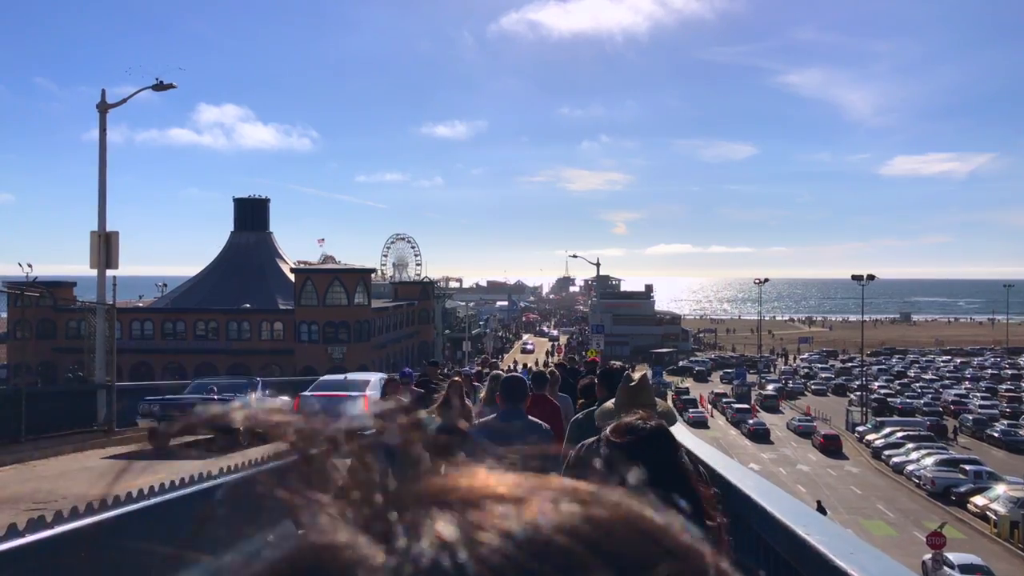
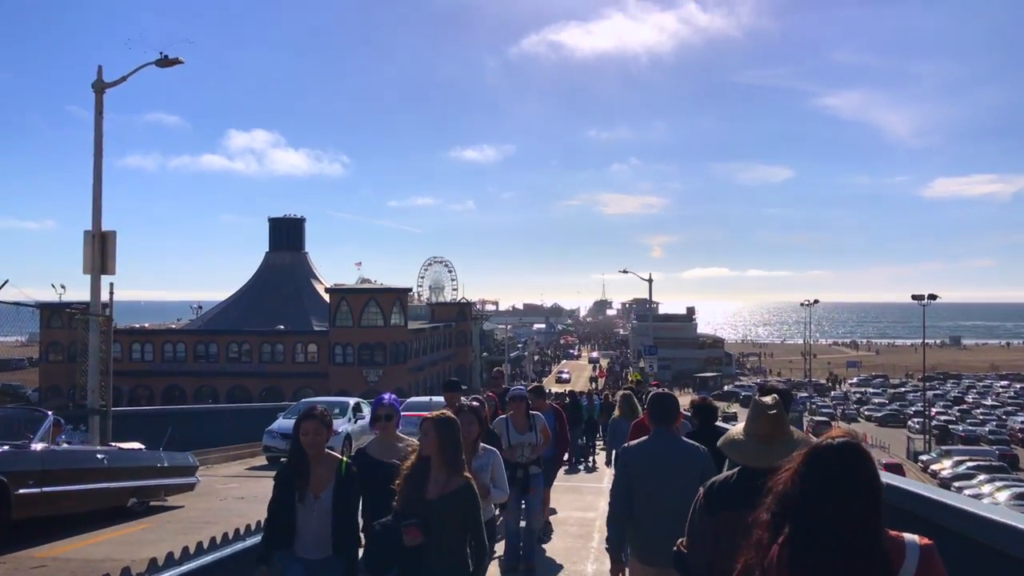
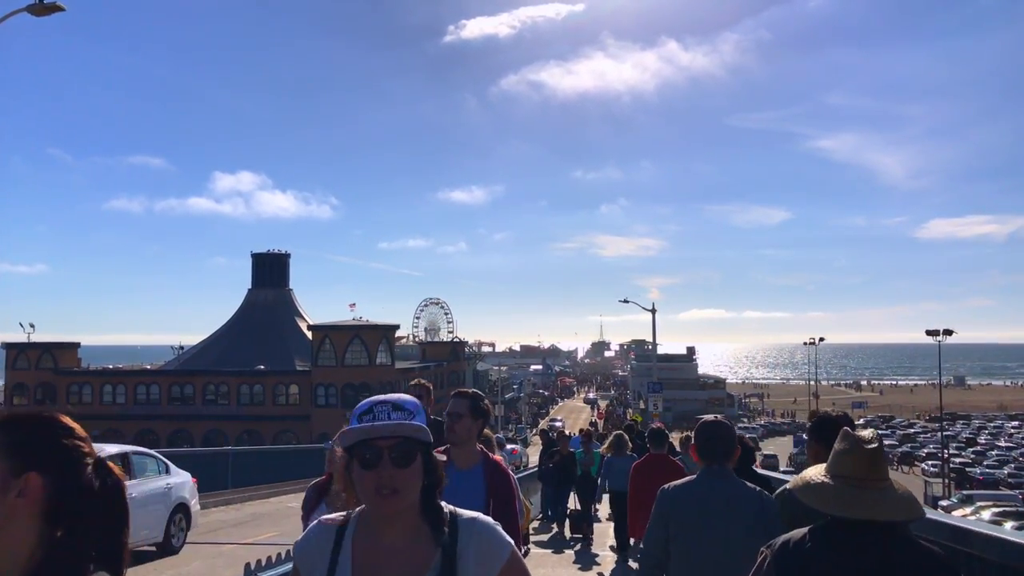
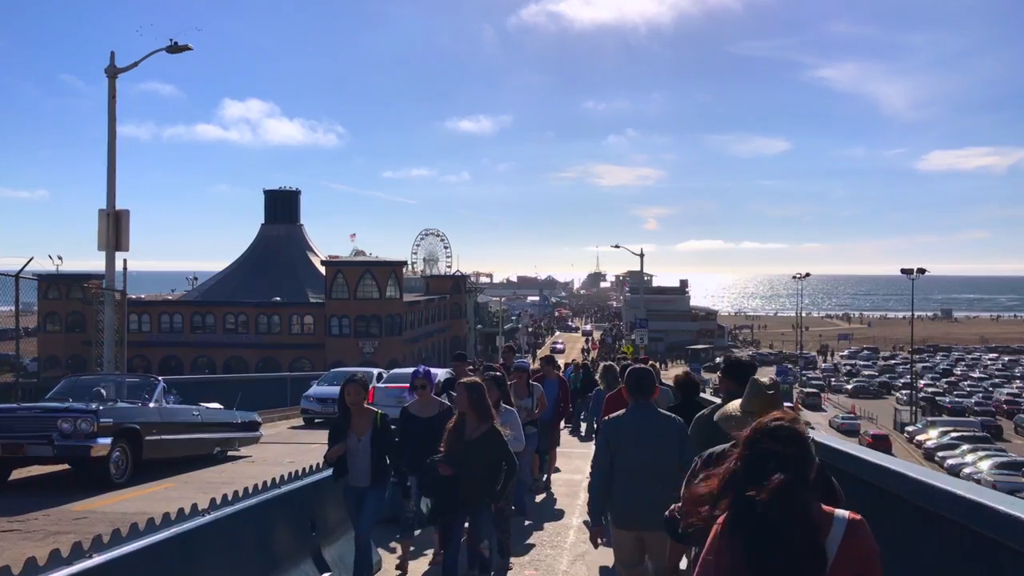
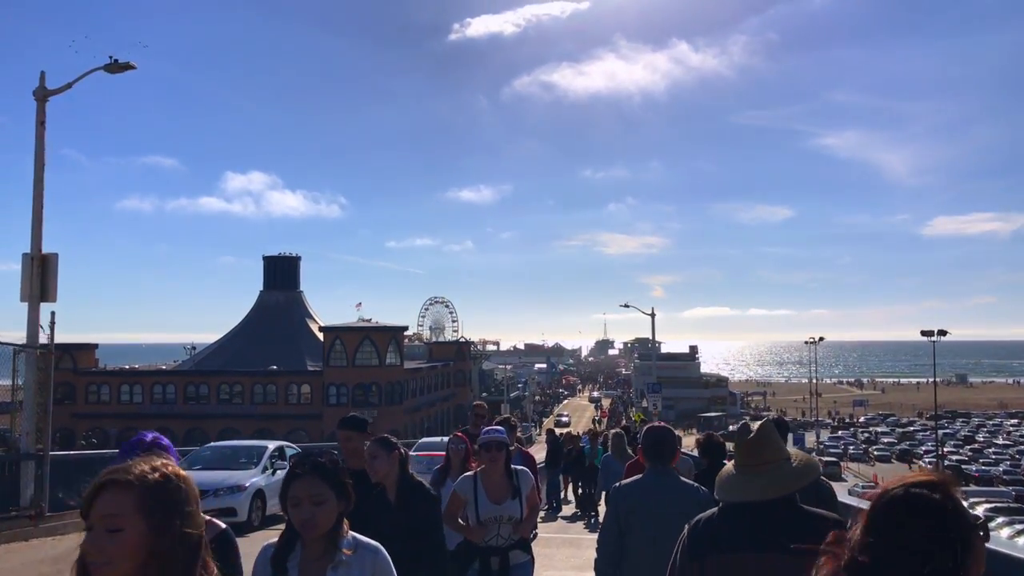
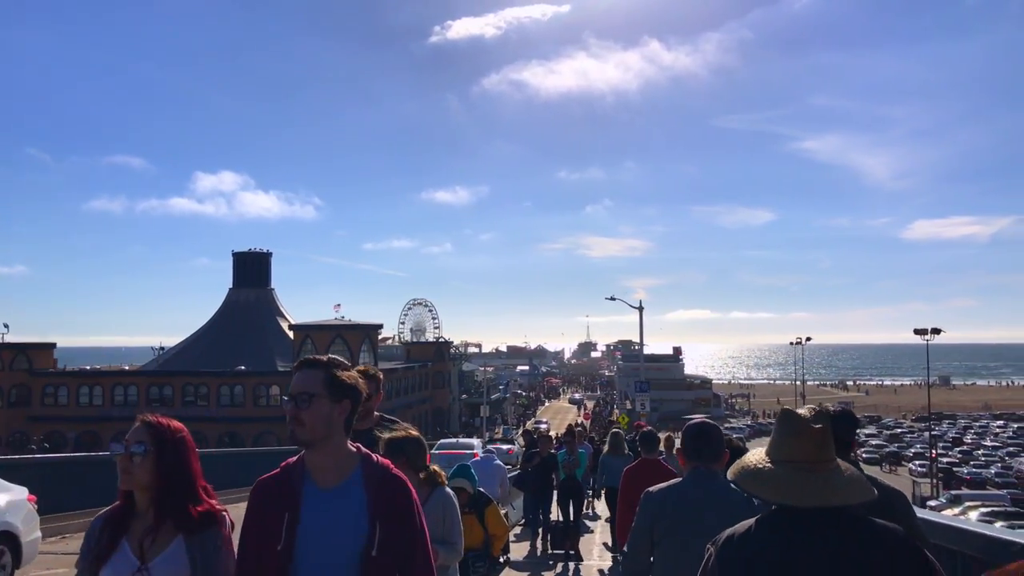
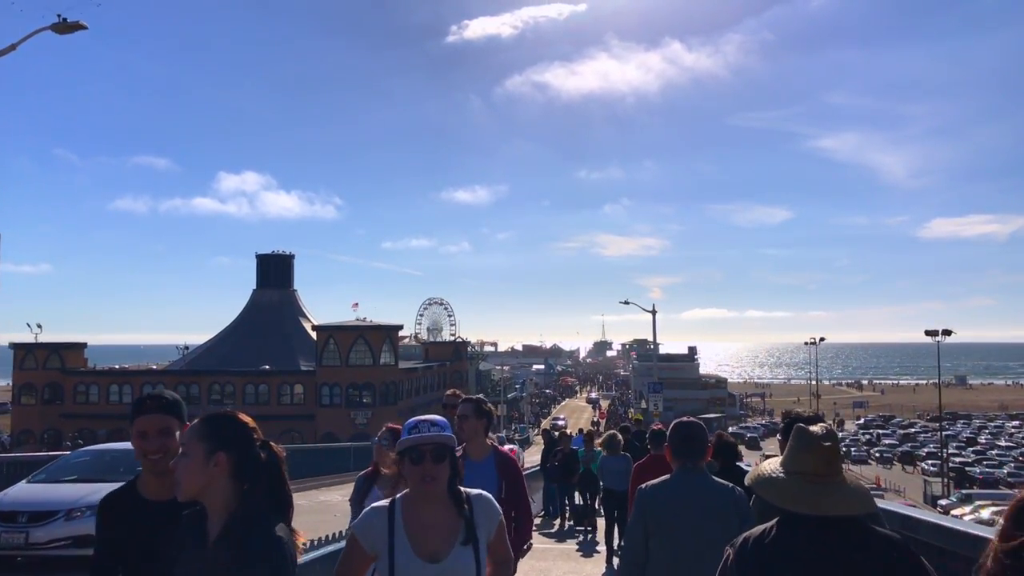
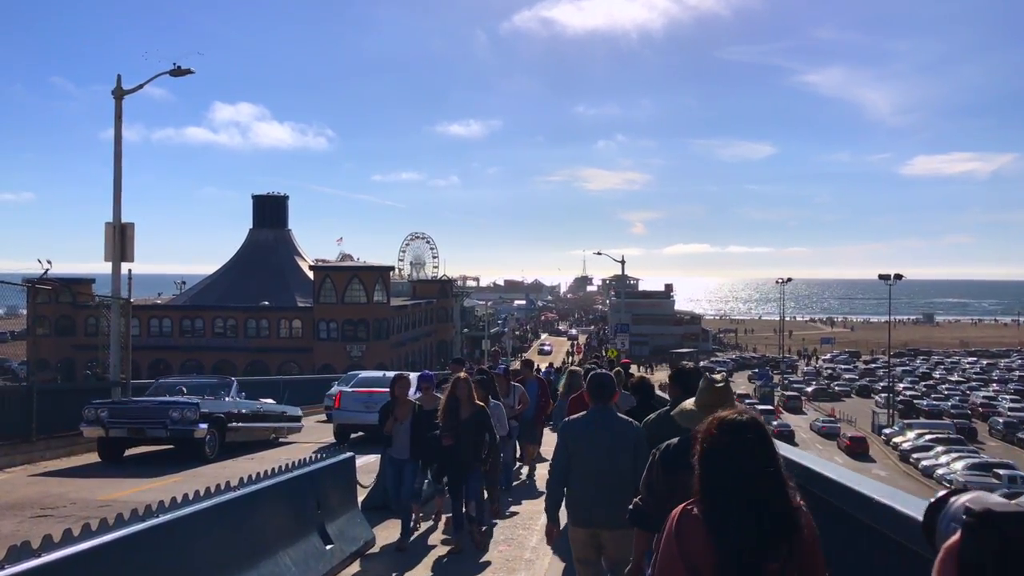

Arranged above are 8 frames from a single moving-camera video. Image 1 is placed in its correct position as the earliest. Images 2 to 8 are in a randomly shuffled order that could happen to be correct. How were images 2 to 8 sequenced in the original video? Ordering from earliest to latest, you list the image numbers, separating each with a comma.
8, 4, 2, 5, 7, 3, 6
